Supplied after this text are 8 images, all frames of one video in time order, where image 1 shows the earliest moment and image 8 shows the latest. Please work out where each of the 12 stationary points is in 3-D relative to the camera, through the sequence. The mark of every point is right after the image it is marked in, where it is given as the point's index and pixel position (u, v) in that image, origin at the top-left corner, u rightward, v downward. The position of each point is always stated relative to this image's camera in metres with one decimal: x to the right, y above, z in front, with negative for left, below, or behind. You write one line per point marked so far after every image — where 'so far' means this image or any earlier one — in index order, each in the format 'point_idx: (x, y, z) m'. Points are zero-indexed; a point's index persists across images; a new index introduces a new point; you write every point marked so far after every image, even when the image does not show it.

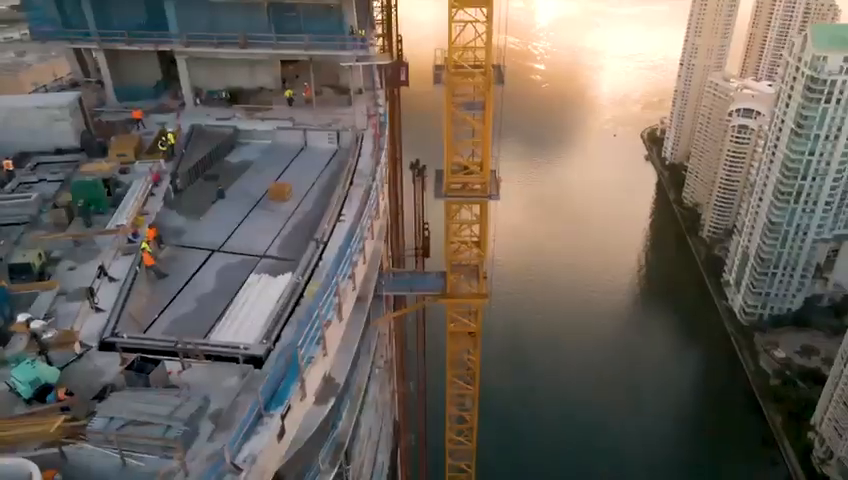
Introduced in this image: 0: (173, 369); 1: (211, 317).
0: (-4.5, -2.3, +11.0) m
1: (-4.5, -1.6, +13.0) m
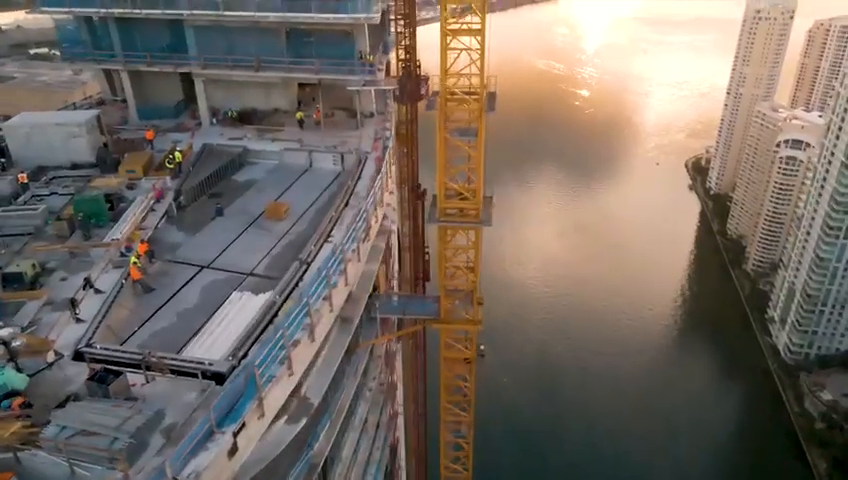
0: (-5.3, -2.6, +11.2) m
1: (-5.1, -2.0, +13.3) m
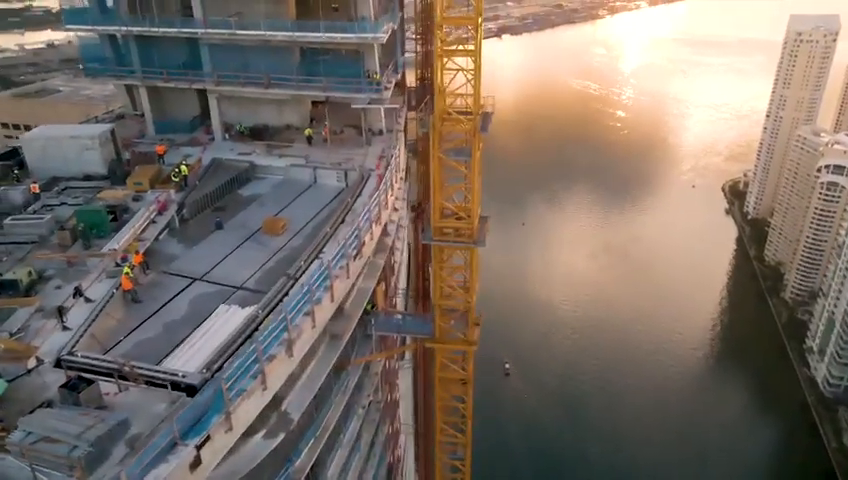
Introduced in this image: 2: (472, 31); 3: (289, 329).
0: (-5.9, -2.8, +11.4) m
1: (-5.6, -2.2, +13.5) m
2: (+1.1, +5.5, +16.3) m
3: (-2.9, -1.9, +13.0) m
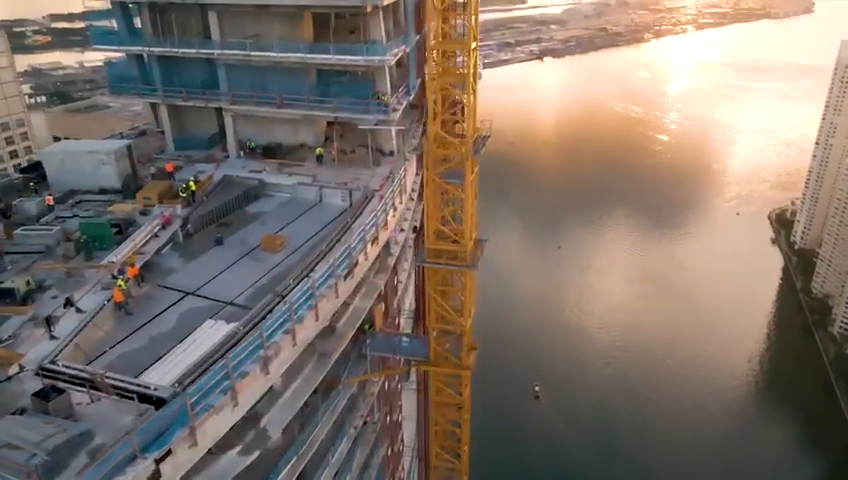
0: (-6.5, -3.0, +11.7) m
1: (-6.1, -2.6, +13.8) m
2: (+1.0, +4.9, +16.3) m
3: (-3.4, -2.3, +13.1) m
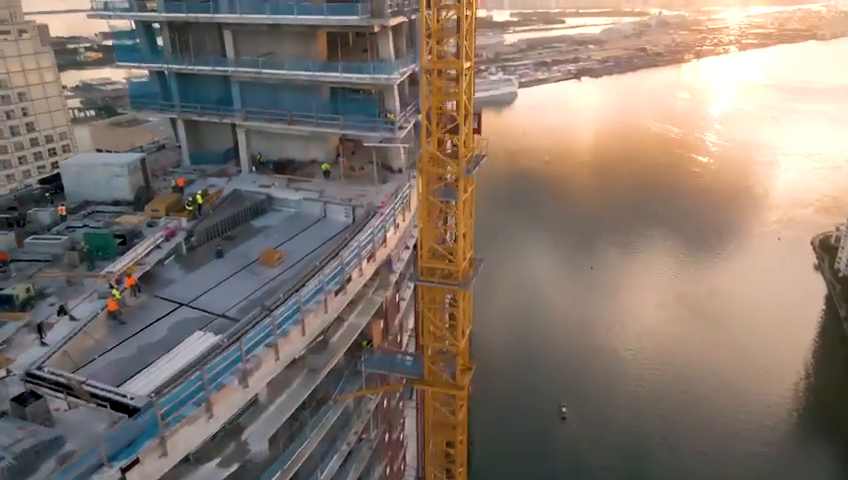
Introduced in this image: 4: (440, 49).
0: (-7.1, -3.2, +11.9) m
1: (-6.5, -2.8, +14.0) m
2: (+0.9, +4.4, +16.4) m
3: (-3.9, -2.6, +13.2) m
4: (+0.4, +5.1, +16.4) m
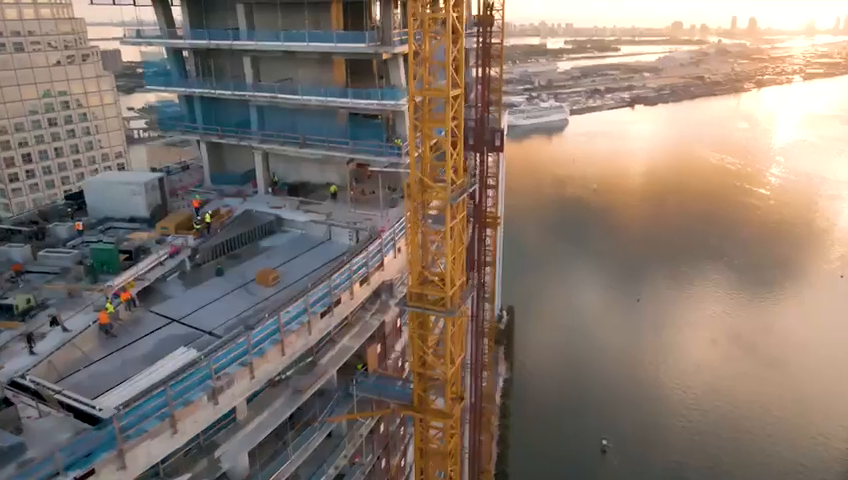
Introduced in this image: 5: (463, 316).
0: (-7.9, -3.5, +12.4) m
1: (-7.1, -3.2, +14.4) m
2: (+0.6, +3.7, +16.5) m
3: (-4.6, -3.0, +13.4) m
4: (+0.2, +4.4, +16.6) m
5: (+1.2, -2.4, +19.6) m
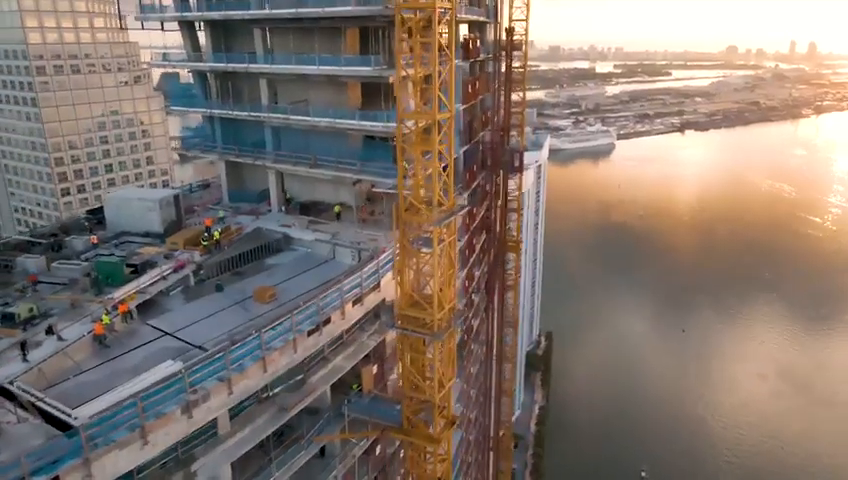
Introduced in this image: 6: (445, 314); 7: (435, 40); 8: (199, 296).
0: (-8.6, -3.8, +12.9) m
1: (-7.7, -3.5, +14.8) m
2: (+0.3, +3.1, +16.6) m
3: (-5.2, -3.4, +13.7) m
4: (-0.1, +3.8, +16.7) m
5: (+1.0, -3.1, +19.4) m
6: (+0.7, -2.2, +18.0) m
7: (+0.3, +5.2, +16.0) m
8: (-7.3, -1.8, +19.8) m
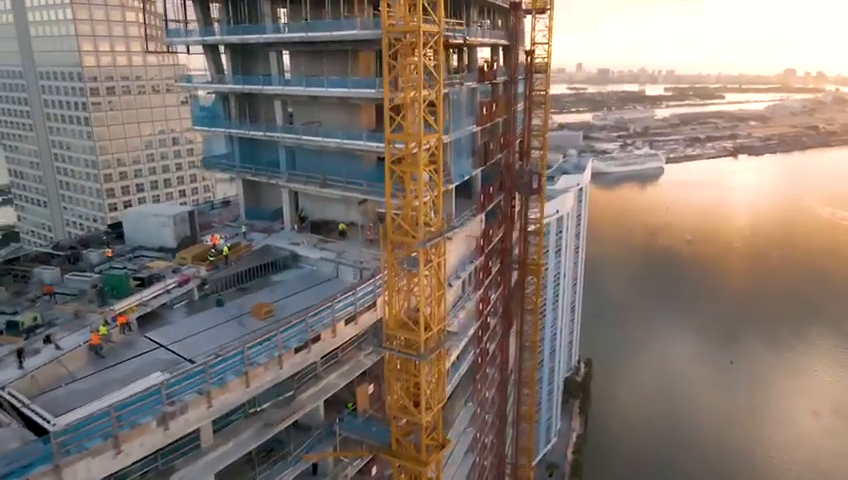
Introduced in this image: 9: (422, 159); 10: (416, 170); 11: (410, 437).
0: (-9.3, -4.0, +13.4) m
1: (-8.3, -3.9, +15.3) m
2: (0.0, +2.5, +16.7) m
3: (-5.9, -3.7, +14.0) m
4: (-0.4, +3.3, +16.9) m
5: (+0.7, -3.8, +19.3) m
6: (+0.4, -2.8, +17.9) m
7: (0.0, +4.7, +16.2) m
8: (-7.4, -2.3, +20.3) m
9: (+0.1, +2.2, +16.7) m
10: (0.0, +1.9, +16.9) m
11: (-0.4, -6.0, +18.7) m
